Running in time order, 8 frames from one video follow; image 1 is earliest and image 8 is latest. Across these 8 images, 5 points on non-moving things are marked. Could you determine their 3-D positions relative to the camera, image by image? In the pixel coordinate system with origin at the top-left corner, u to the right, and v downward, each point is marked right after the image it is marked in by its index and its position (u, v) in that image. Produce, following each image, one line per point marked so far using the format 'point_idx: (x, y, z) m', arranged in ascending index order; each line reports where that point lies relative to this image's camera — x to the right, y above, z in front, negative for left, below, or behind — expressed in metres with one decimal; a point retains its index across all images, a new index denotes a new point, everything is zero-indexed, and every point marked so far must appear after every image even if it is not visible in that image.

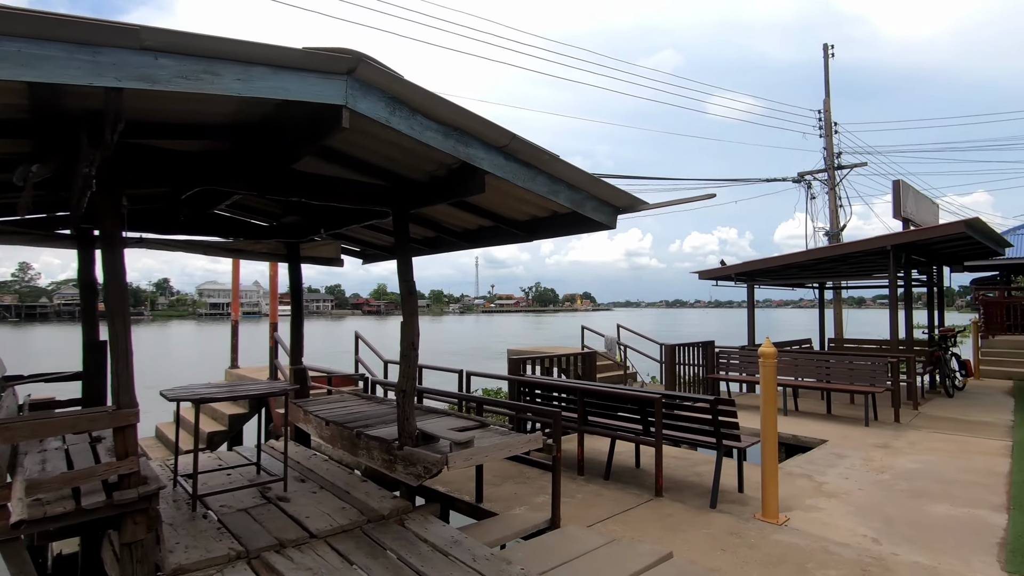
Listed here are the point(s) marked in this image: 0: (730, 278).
0: (+4.2, +0.2, +10.3) m
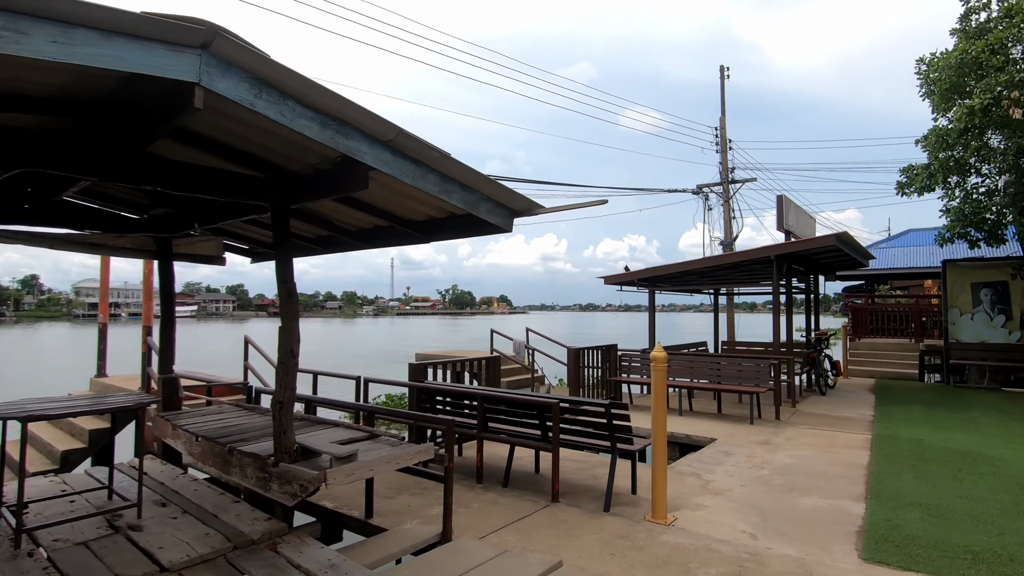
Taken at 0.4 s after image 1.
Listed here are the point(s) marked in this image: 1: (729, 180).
0: (+2.4, +0.1, +10.7) m
1: (+5.7, +2.8, +14.2) m
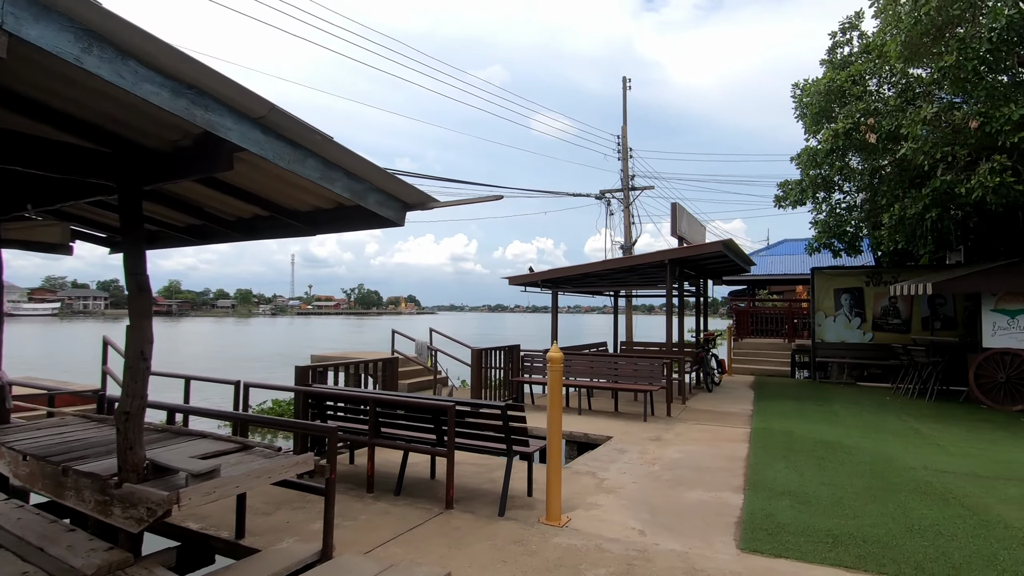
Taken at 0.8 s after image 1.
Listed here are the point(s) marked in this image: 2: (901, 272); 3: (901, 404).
0: (+0.5, +0.1, +10.8) m
1: (+3.2, +2.8, +14.8) m
2: (+8.2, +0.3, +11.4) m
3: (+6.5, -1.9, +9.0) m
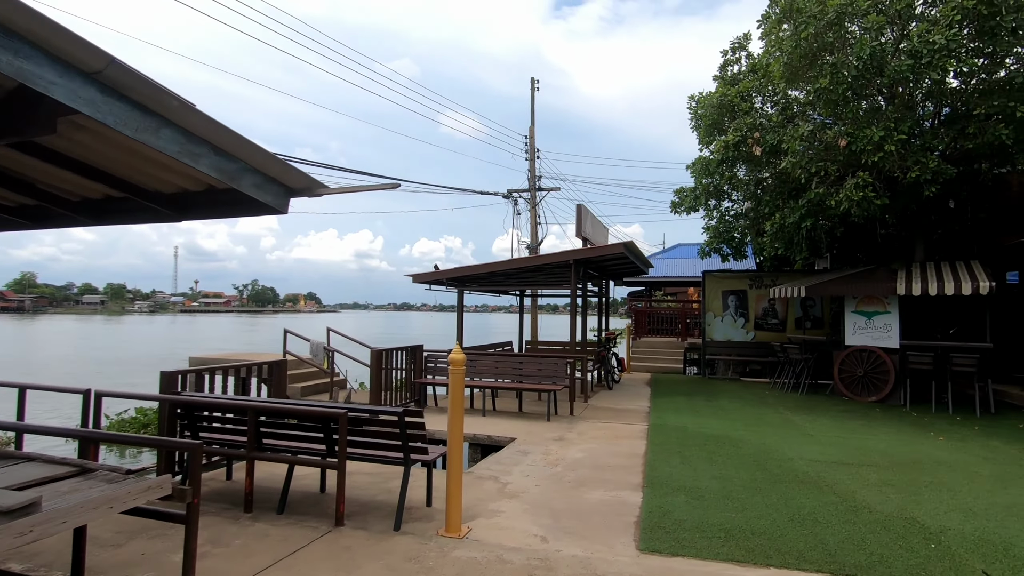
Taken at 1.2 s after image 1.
0: (-1.3, +0.1, +10.5) m
1: (+0.7, +2.8, +14.9) m
2: (+6.1, +0.3, +12.4) m
3: (+4.8, -2.0, +9.7) m
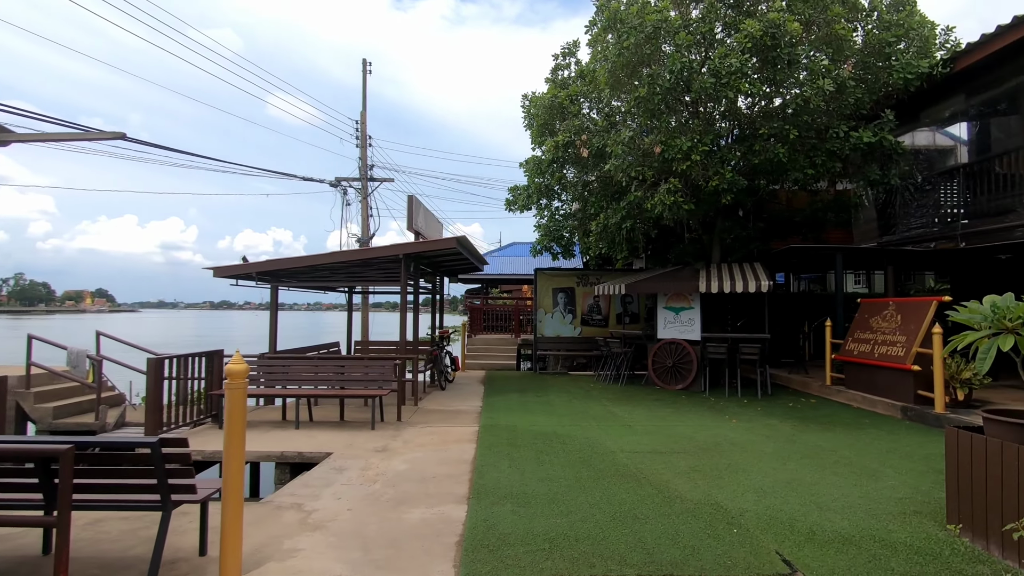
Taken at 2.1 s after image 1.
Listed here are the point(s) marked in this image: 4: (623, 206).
0: (-4.4, +0.2, +9.2) m
1: (-3.7, +2.9, +14.0) m
2: (+2.2, +0.3, +13.2) m
3: (+1.7, -1.9, +10.2) m
4: (+1.9, +1.4, +9.3) m
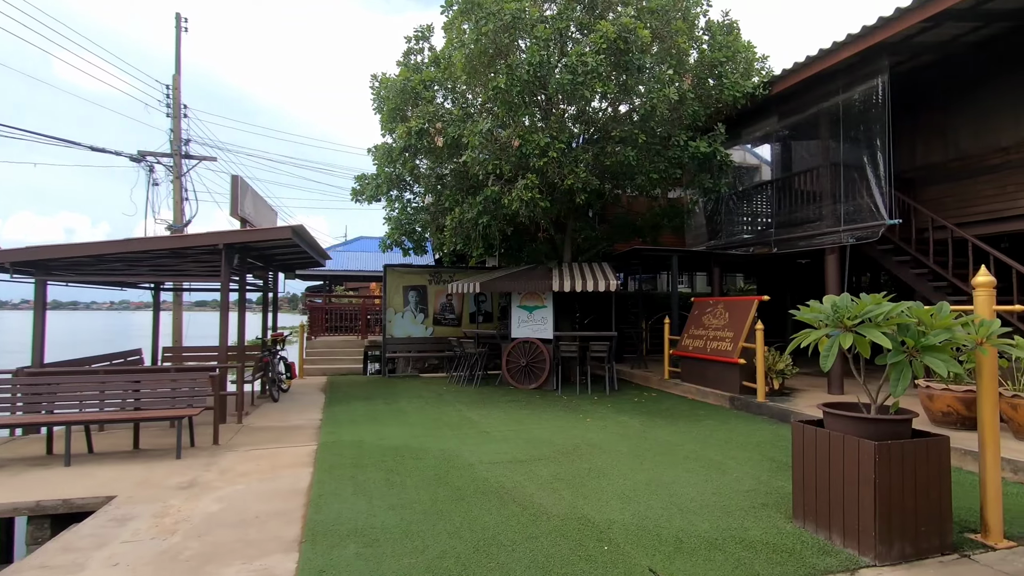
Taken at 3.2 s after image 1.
0: (-6.6, +0.3, +7.1) m
1: (-7.3, +2.9, +11.9) m
2: (-1.3, +0.4, +12.8) m
3: (-1.1, -1.9, +9.8) m
4: (-0.6, +1.4, +8.9) m
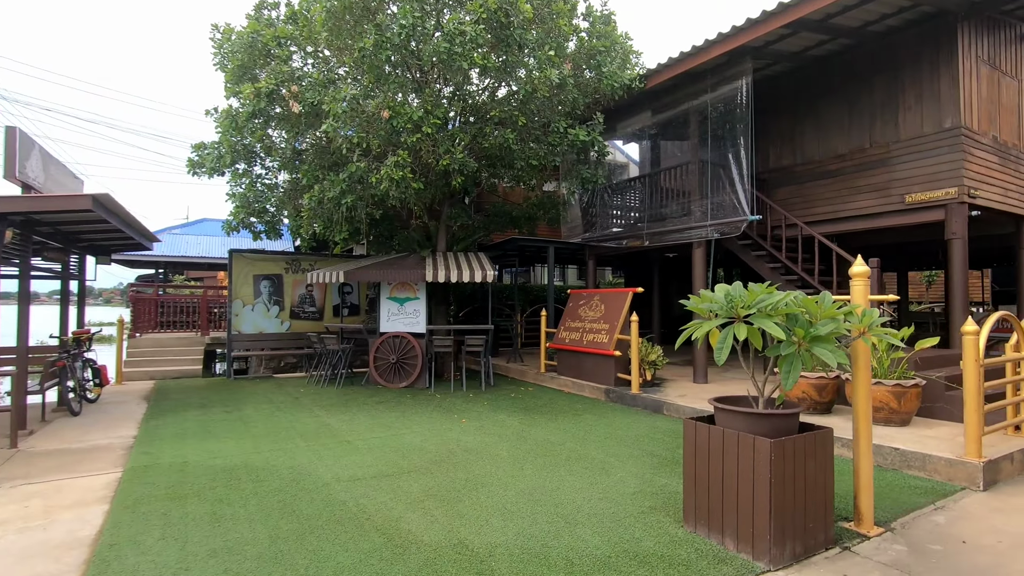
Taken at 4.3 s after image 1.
0: (-8.0, +0.4, +4.7) m
1: (-9.7, +3.2, +9.2) m
2: (-4.2, +0.6, +11.5) m
3: (-3.2, -1.7, +8.7) m
4: (-2.5, +1.6, +7.9) m
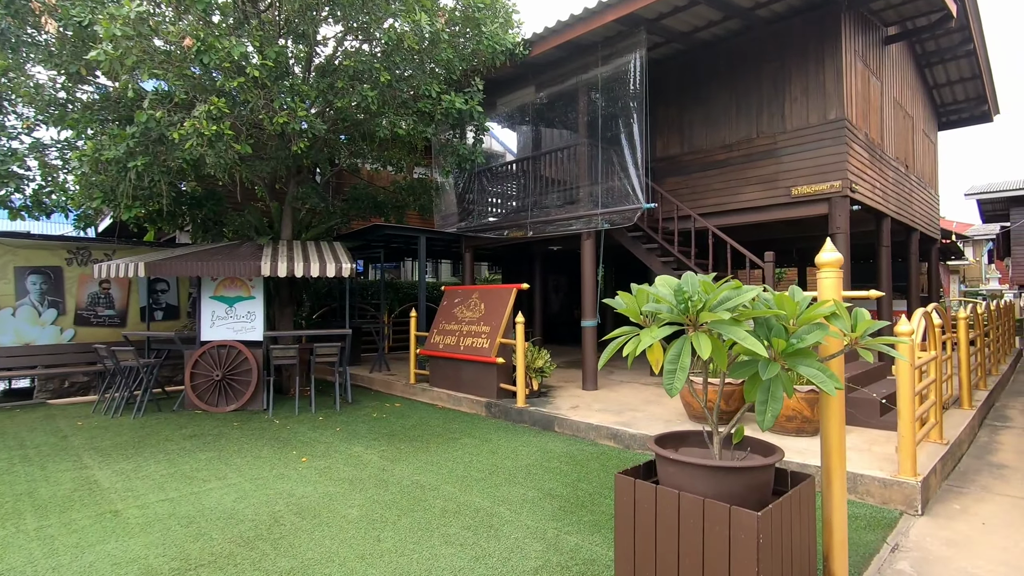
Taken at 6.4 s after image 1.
0: (-8.7, +0.4, +1.4) m
1: (-11.4, +3.2, +5.4) m
2: (-6.5, +0.7, +8.9) m
3: (-4.9, -1.7, +6.4) m
4: (-4.1, +1.6, +5.8) m
